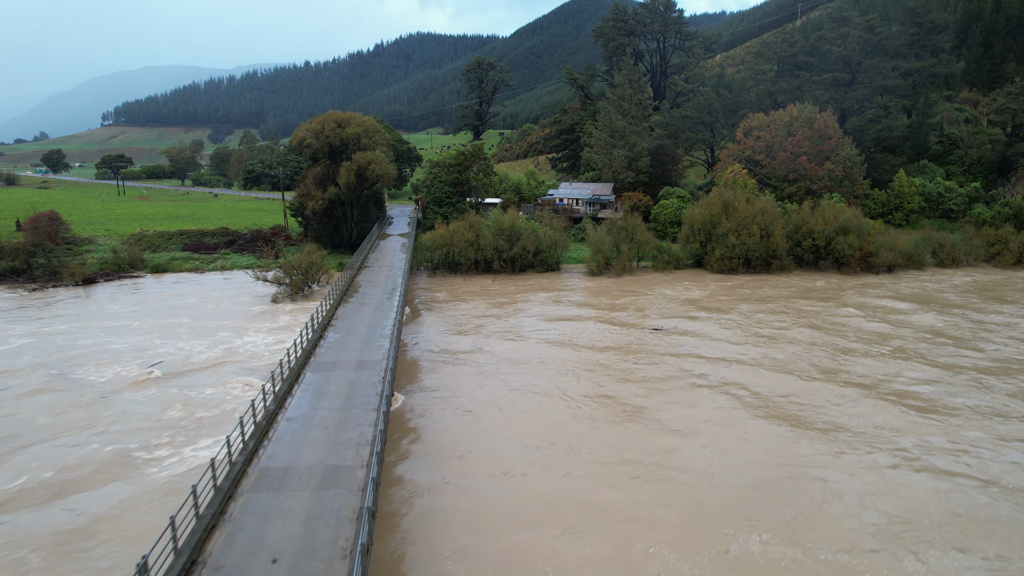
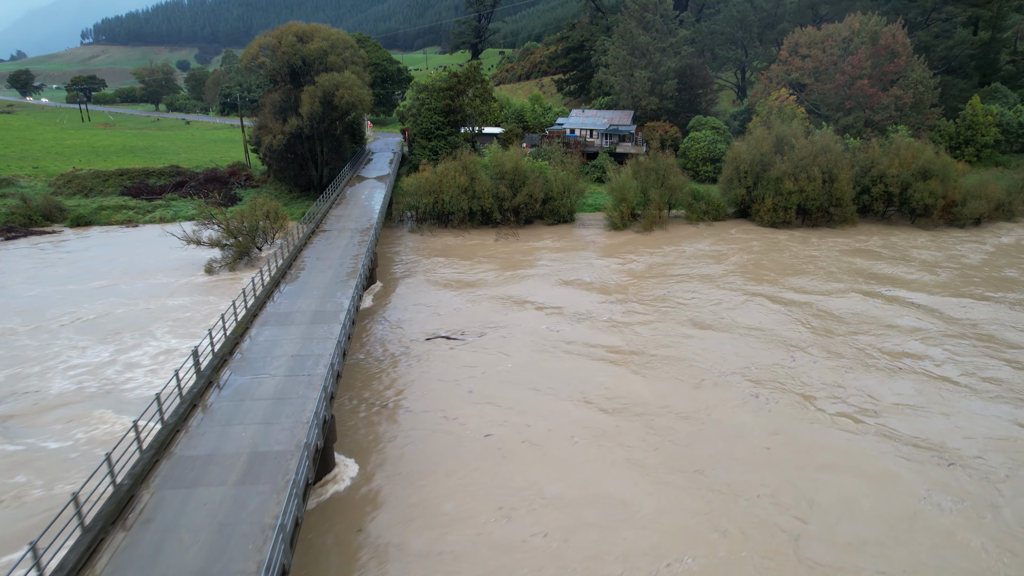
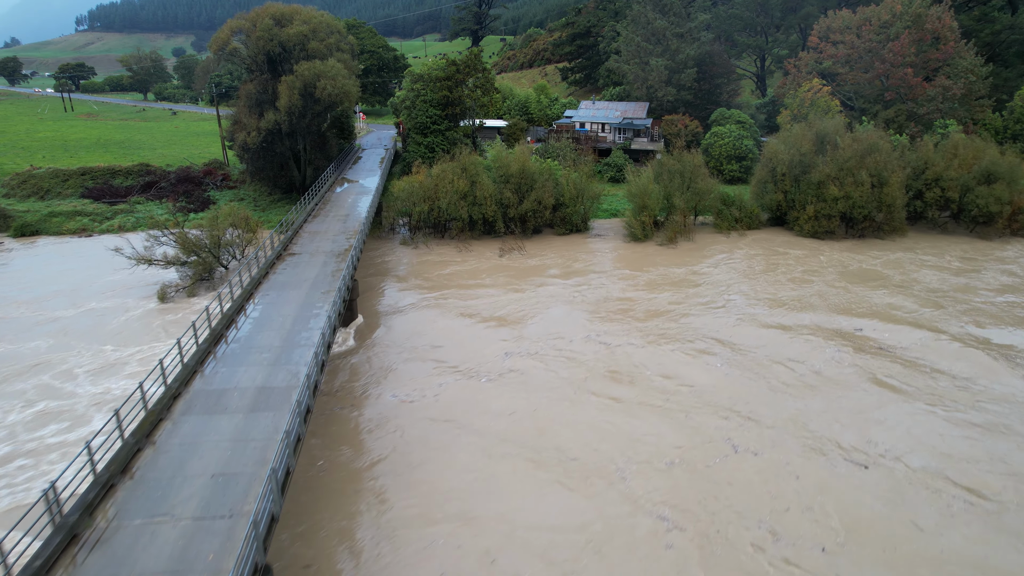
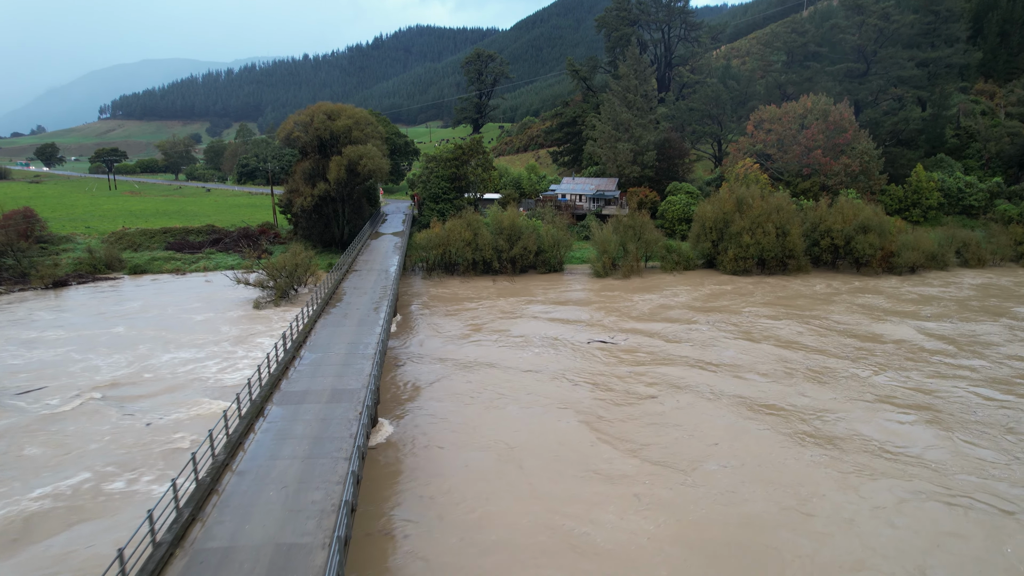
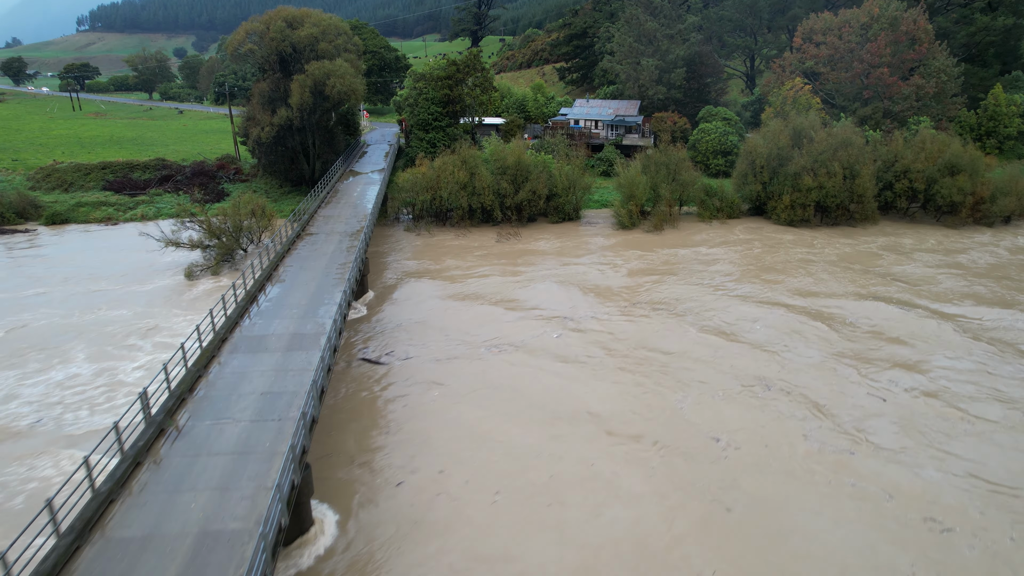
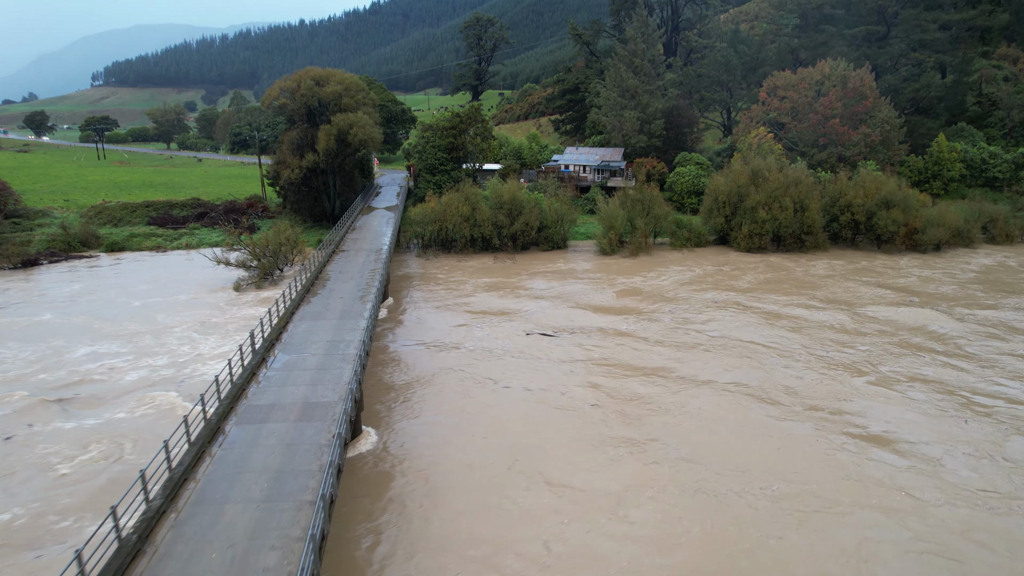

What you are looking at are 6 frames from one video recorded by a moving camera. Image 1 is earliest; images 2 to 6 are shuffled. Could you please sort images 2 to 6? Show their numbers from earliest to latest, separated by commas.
4, 6, 2, 5, 3
